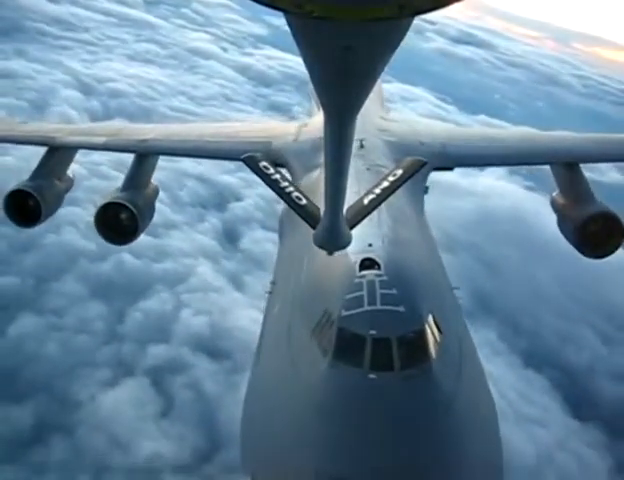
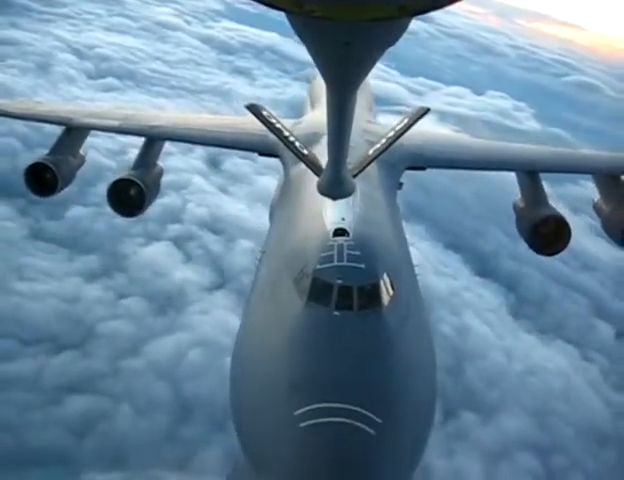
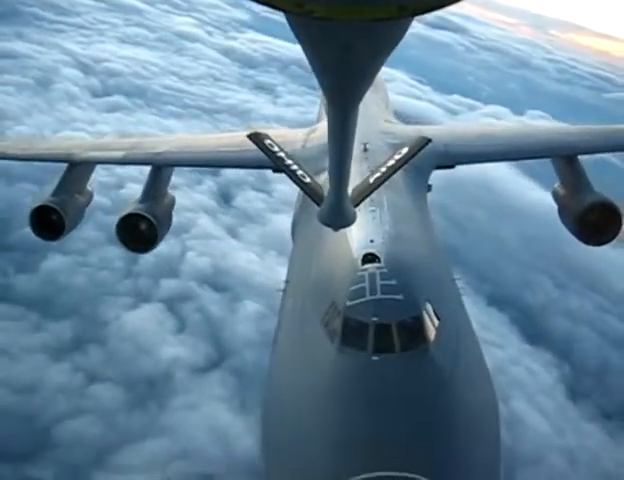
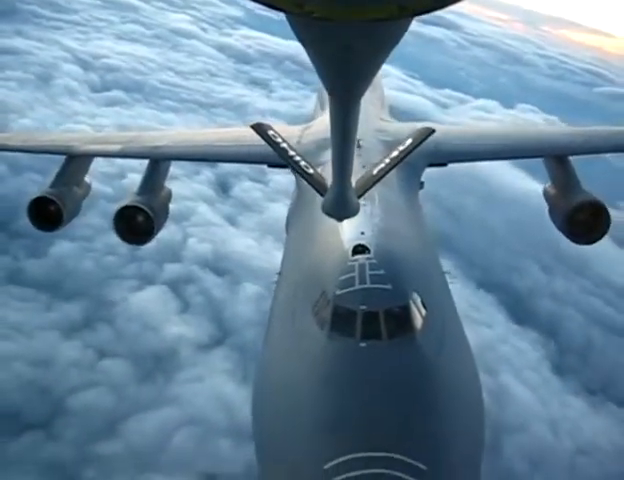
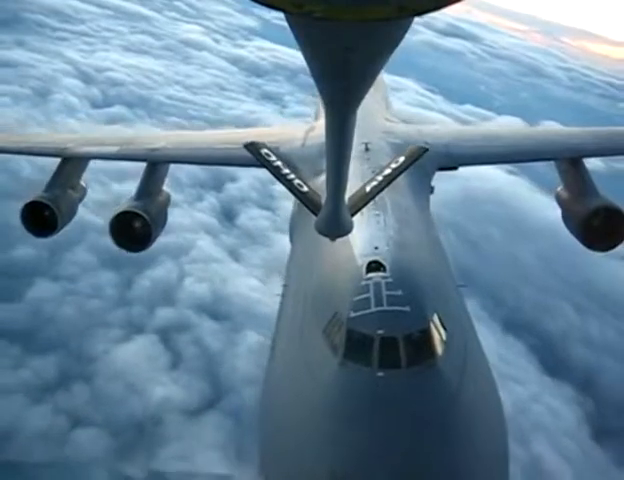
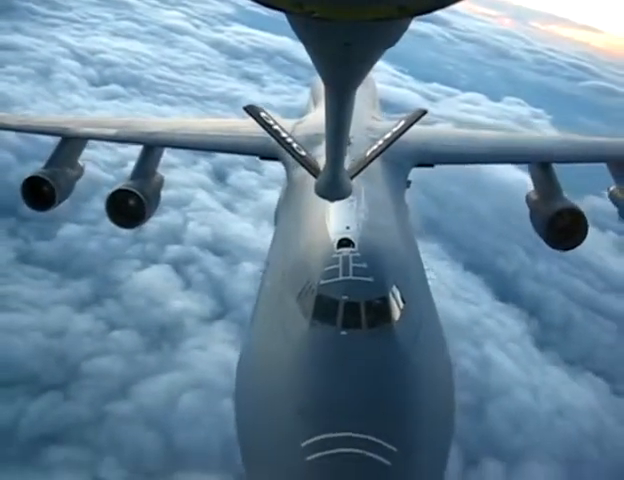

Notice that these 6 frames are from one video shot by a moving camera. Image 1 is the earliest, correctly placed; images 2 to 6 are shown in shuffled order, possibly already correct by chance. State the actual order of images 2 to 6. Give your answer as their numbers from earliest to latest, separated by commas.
5, 3, 4, 6, 2
